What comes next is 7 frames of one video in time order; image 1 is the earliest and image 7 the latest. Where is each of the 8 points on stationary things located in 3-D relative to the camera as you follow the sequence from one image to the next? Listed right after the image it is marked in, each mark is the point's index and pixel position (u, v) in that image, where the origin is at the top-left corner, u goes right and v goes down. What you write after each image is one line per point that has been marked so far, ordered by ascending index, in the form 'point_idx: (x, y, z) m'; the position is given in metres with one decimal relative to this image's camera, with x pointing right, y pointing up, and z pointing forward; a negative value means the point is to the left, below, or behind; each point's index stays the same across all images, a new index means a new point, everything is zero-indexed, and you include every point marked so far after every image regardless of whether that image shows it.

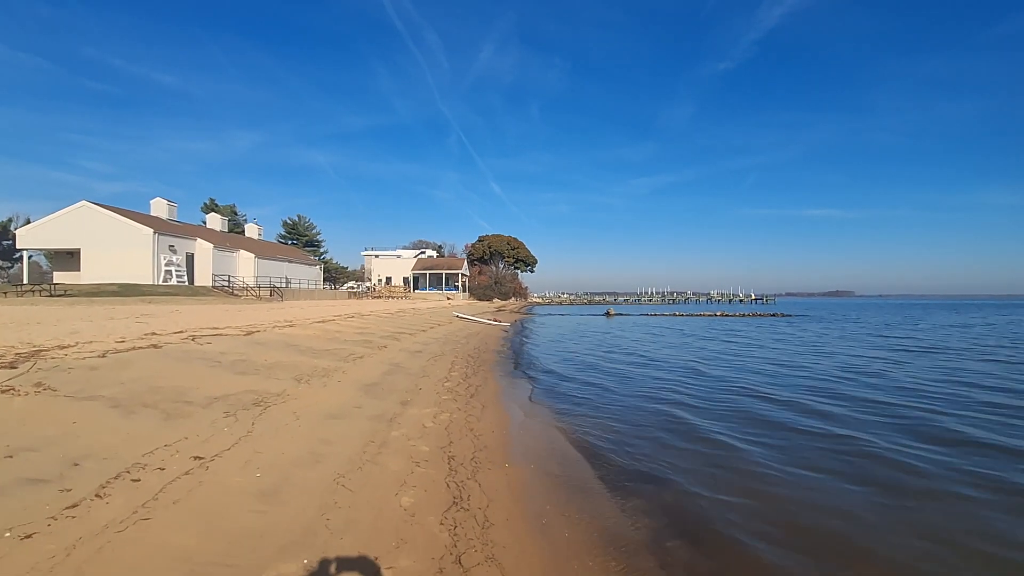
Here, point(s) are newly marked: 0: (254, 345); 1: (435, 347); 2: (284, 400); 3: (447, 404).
0: (-6.3, -1.4, +12.7) m
1: (-2.7, -2.1, +18.4) m
2: (-3.5, -1.7, +8.0) m
3: (-1.2, -2.1, +9.2) m
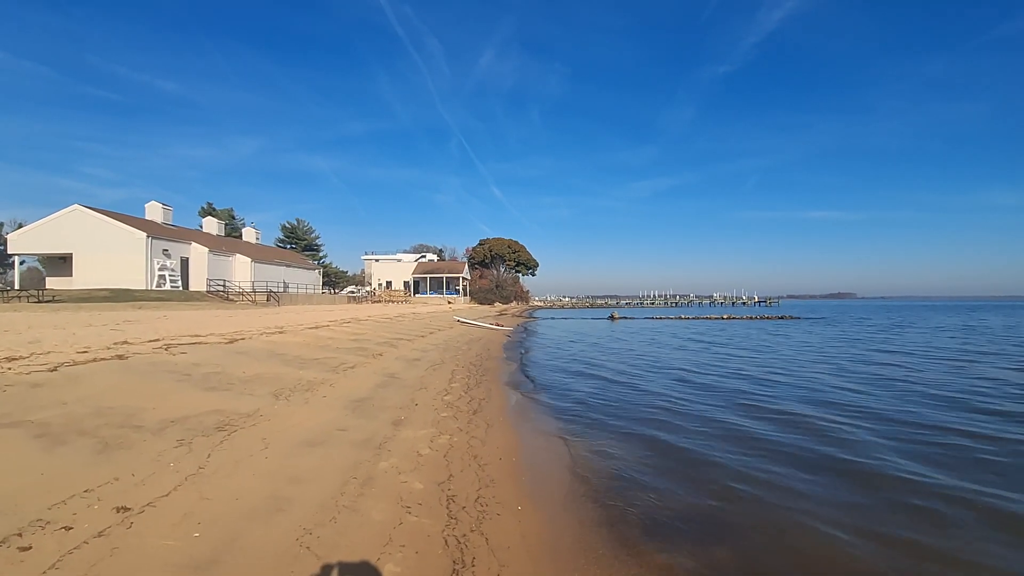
0: (-6.2, -1.5, +11.6) m
1: (-2.6, -2.2, +17.3) m
2: (-3.4, -1.8, +6.8) m
3: (-1.0, -2.1, +8.1) m
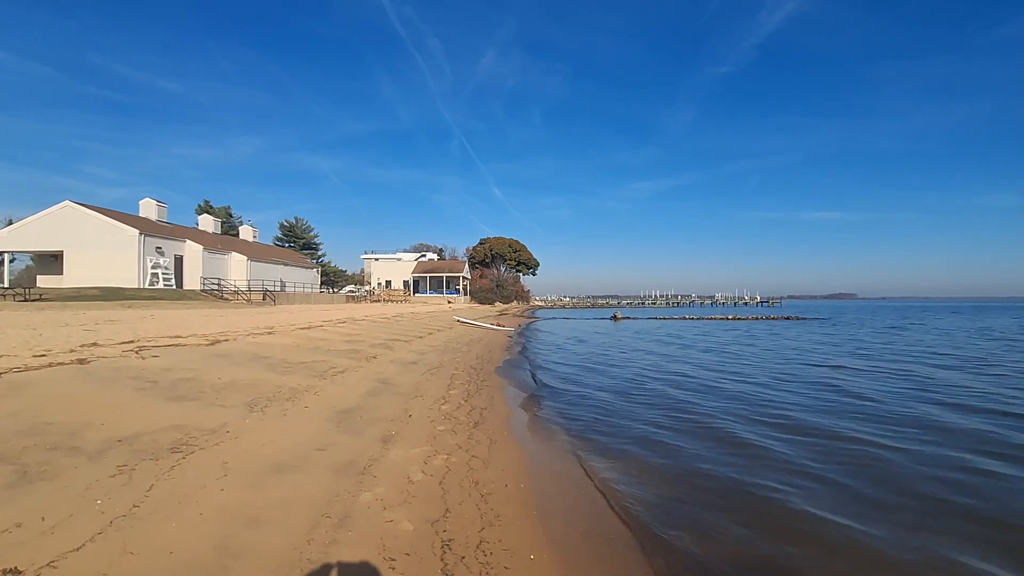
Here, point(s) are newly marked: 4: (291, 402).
0: (-6.1, -1.5, +10.6) m
1: (-2.5, -2.2, +16.3) m
2: (-3.3, -1.7, +5.8) m
3: (-0.9, -2.1, +7.1) m
4: (-3.5, -1.8, +8.1) m
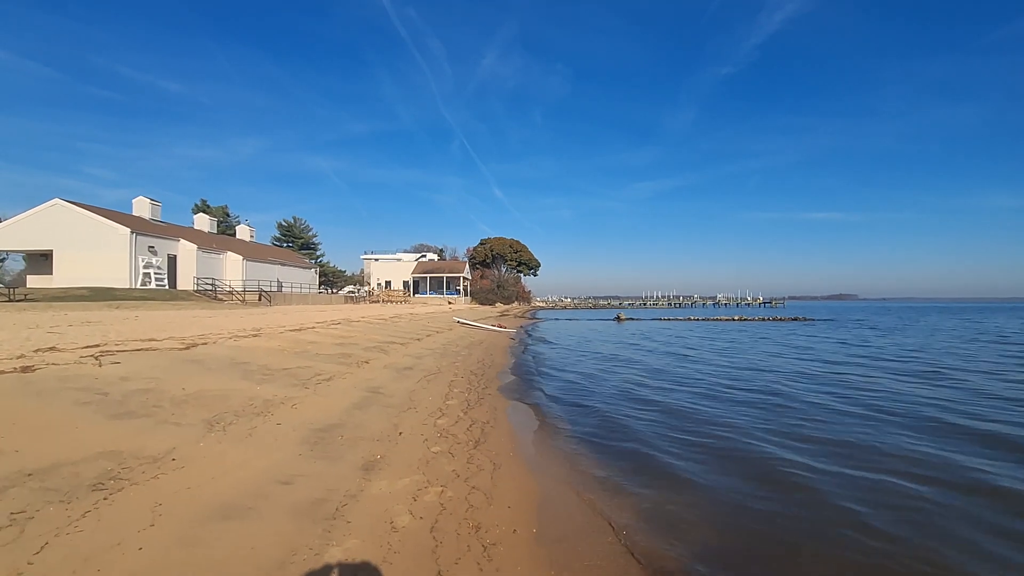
0: (-6.0, -1.4, +9.5) m
1: (-2.4, -2.1, +15.1) m
2: (-3.2, -1.7, +4.7) m
3: (-0.8, -2.0, +6.0) m
4: (-3.4, -1.7, +7.0) m
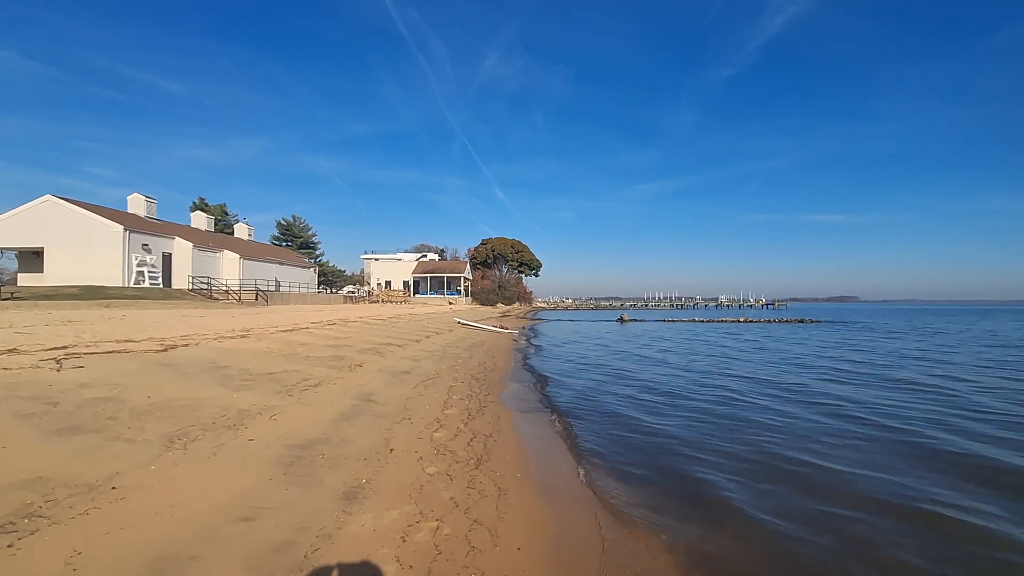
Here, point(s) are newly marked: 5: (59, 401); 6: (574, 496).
0: (-5.9, -1.4, +8.6) m
1: (-2.3, -2.1, +14.3) m
2: (-3.1, -1.6, +3.8) m
3: (-0.8, -2.0, +5.1) m
4: (-3.3, -1.7, +6.2) m
5: (-5.5, -1.4, +6.4) m
6: (+0.7, -2.2, +5.6) m
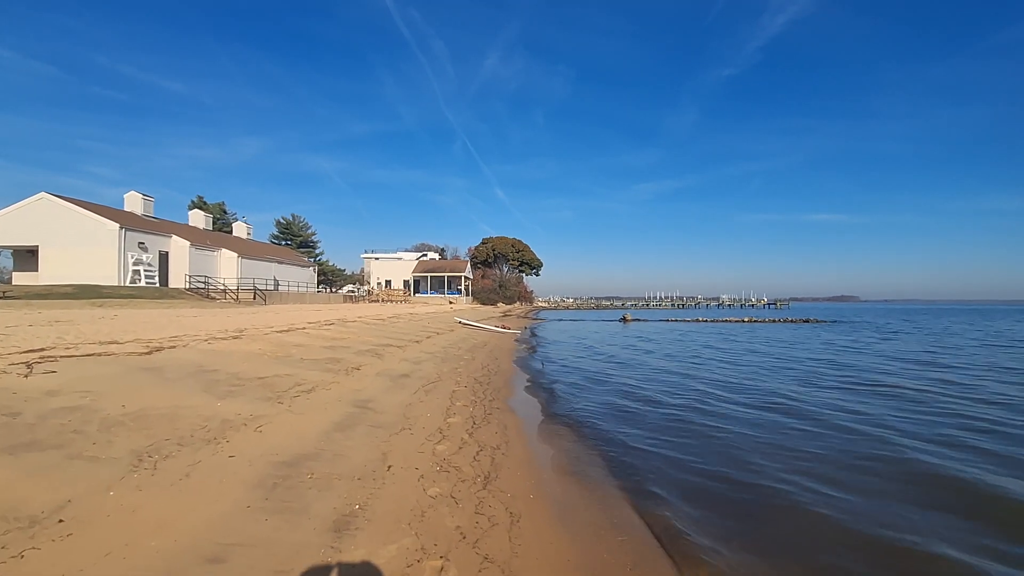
0: (-5.8, -1.3, +8.0) m
1: (-2.2, -2.1, +13.6) m
2: (-3.0, -1.6, +3.2) m
3: (-0.6, -1.9, +4.4) m
4: (-3.2, -1.7, +5.5) m
5: (-5.4, -1.3, +5.7) m
6: (+0.8, -2.2, +5.0) m
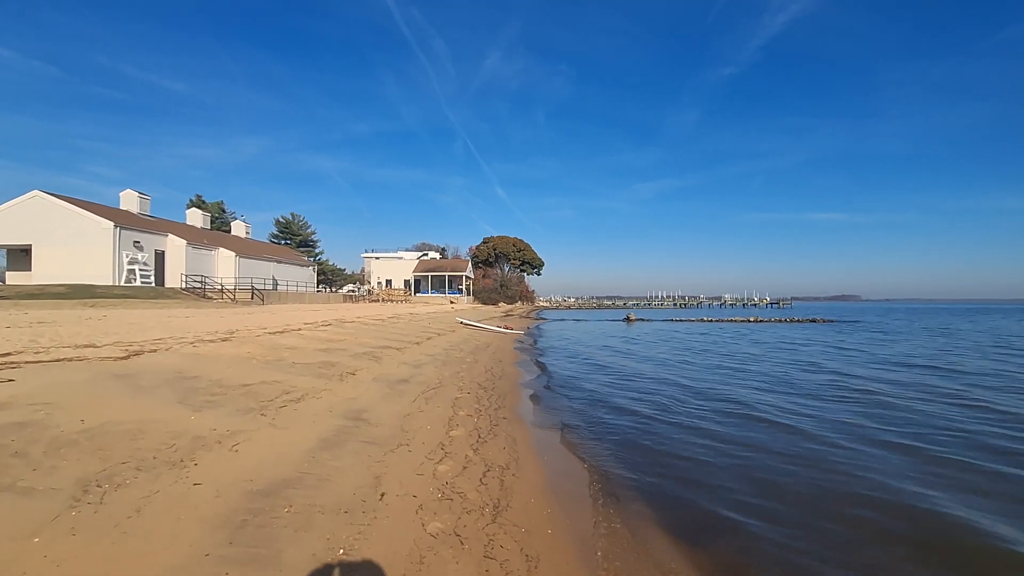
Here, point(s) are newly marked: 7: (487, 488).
0: (-5.6, -1.3, +7.2) m
1: (-2.0, -2.1, +12.9) m
2: (-2.9, -1.6, +2.4) m
3: (-0.5, -1.9, +3.7) m
4: (-3.0, -1.7, +4.7) m
5: (-5.3, -1.3, +5.0) m
6: (+0.9, -2.2, +4.2) m
7: (-0.3, -2.0, +5.3) m
